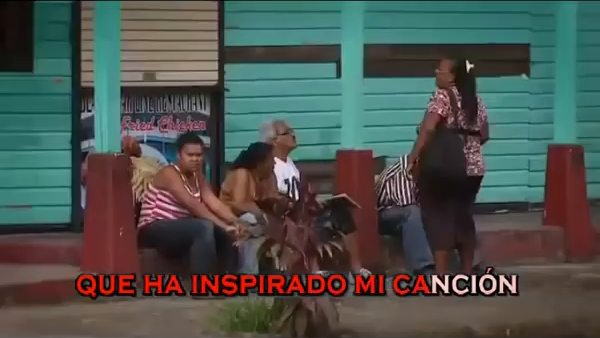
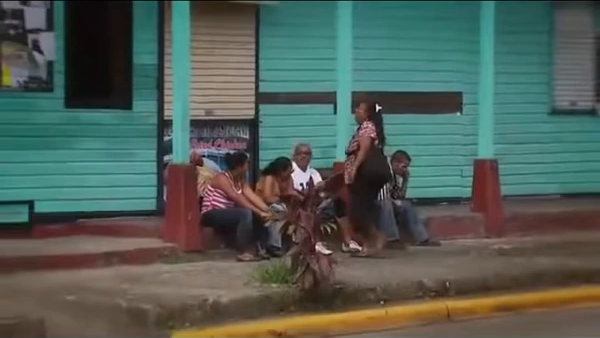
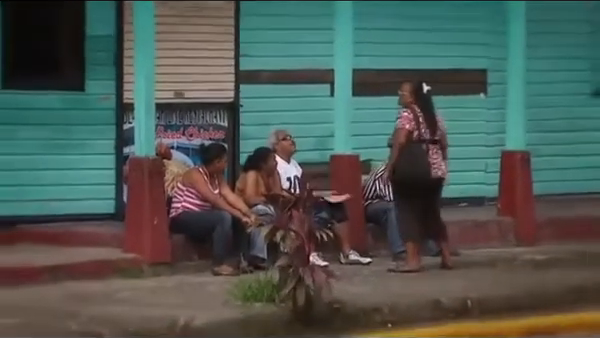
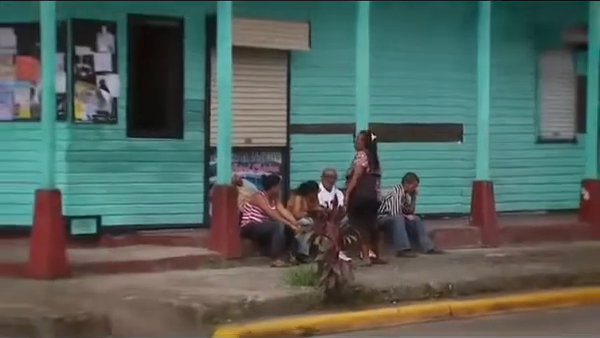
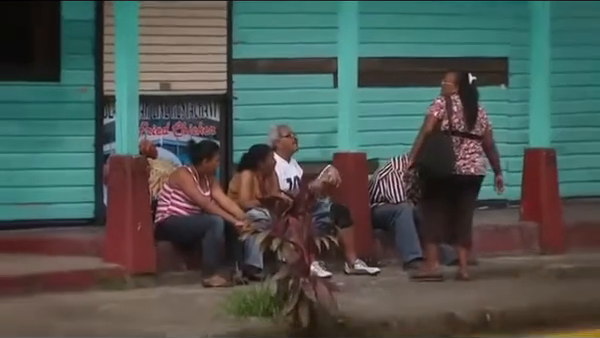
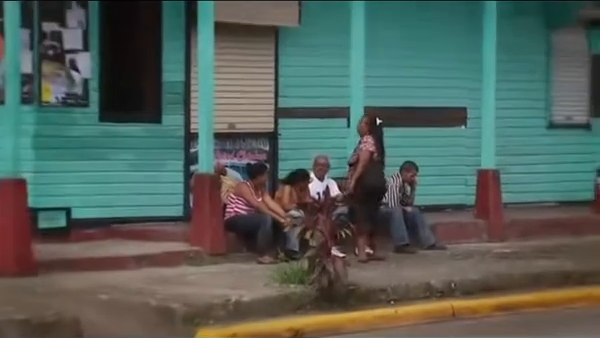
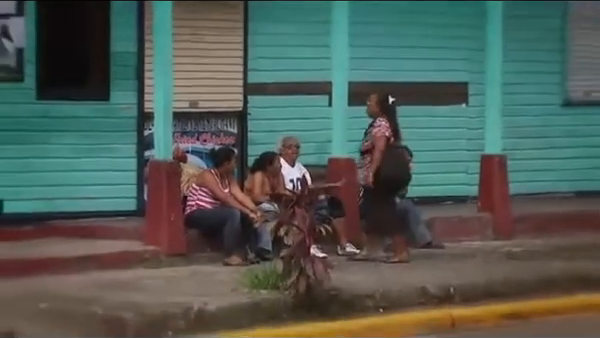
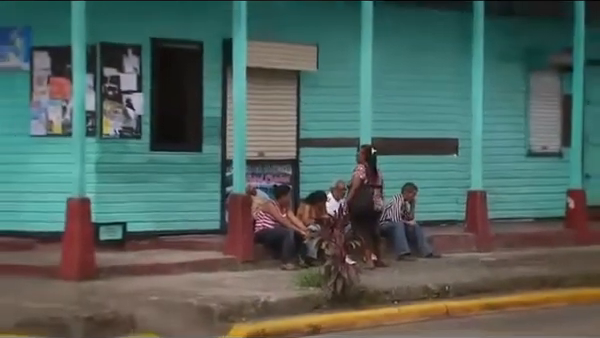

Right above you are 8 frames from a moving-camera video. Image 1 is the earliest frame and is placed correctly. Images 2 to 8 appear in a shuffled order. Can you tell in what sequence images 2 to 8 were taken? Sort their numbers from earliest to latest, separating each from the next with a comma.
5, 3, 7, 2, 6, 4, 8
